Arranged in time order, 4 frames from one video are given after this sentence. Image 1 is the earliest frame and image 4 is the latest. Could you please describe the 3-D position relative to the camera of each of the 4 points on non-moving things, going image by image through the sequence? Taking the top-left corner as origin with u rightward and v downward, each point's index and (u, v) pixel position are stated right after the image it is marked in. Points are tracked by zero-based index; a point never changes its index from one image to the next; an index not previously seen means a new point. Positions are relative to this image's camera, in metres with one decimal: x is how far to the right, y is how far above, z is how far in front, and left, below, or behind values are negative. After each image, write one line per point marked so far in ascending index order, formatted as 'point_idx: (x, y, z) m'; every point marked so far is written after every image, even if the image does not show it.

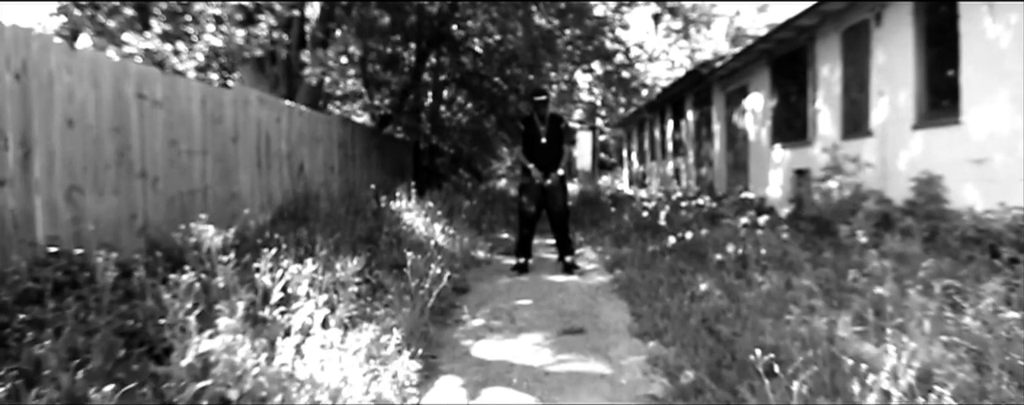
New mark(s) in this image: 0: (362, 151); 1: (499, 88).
0: (-2.2, +0.7, +12.2) m
1: (-0.2, +2.1, +15.3) m
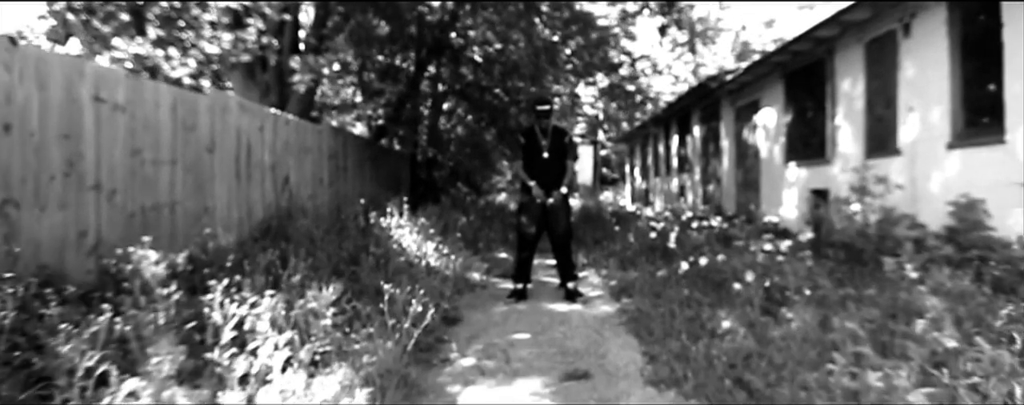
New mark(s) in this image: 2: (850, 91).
0: (-2.2, +0.5, +11.6) m
1: (-0.2, +1.8, +14.8) m
2: (+3.6, +1.2, +8.8) m
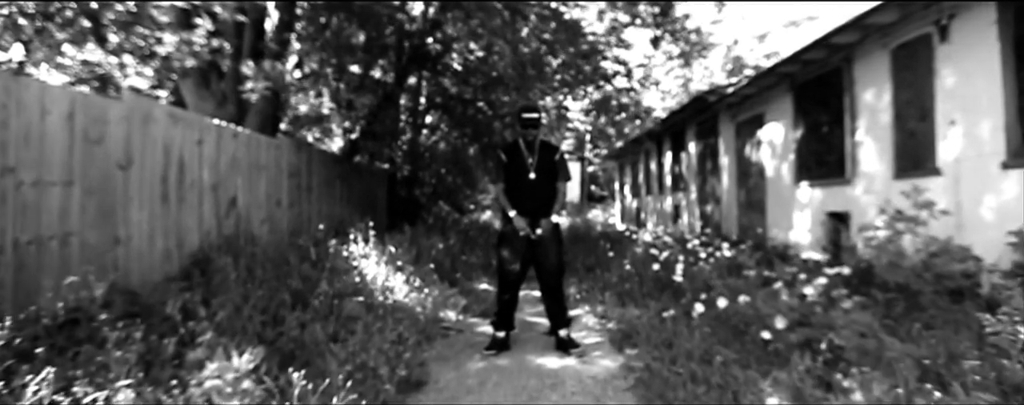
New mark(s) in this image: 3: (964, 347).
0: (-2.4, +0.2, +10.5) m
1: (-0.5, +1.5, +13.7) m
2: (+3.4, +0.9, +7.8) m
3: (+2.2, -0.7, +4.0) m
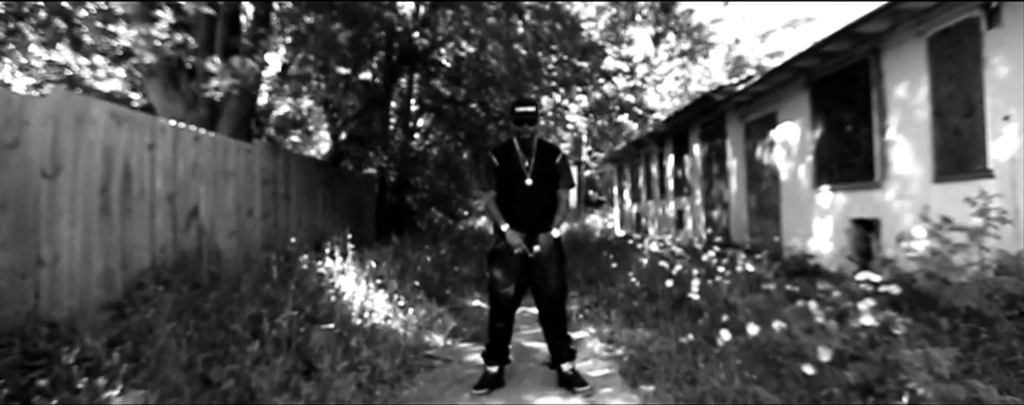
0: (-2.5, +0.1, +9.7) m
1: (-0.6, +1.4, +12.9) m
2: (+3.4, +0.9, +7.1) m
3: (+2.1, -0.7, +3.2) m
